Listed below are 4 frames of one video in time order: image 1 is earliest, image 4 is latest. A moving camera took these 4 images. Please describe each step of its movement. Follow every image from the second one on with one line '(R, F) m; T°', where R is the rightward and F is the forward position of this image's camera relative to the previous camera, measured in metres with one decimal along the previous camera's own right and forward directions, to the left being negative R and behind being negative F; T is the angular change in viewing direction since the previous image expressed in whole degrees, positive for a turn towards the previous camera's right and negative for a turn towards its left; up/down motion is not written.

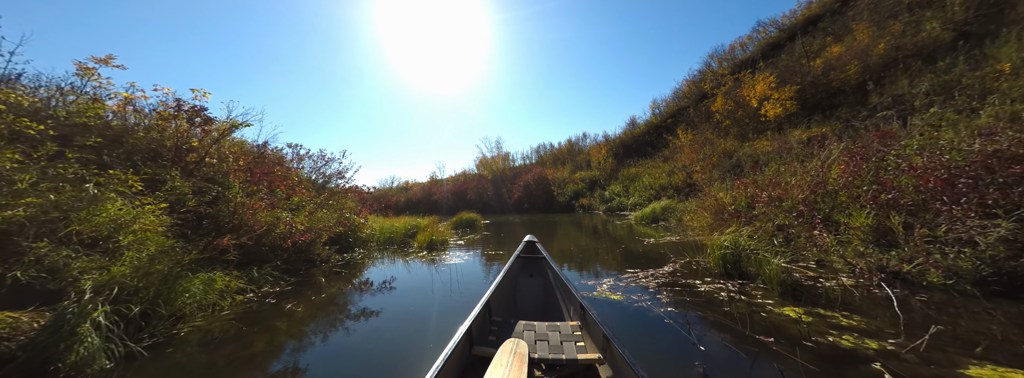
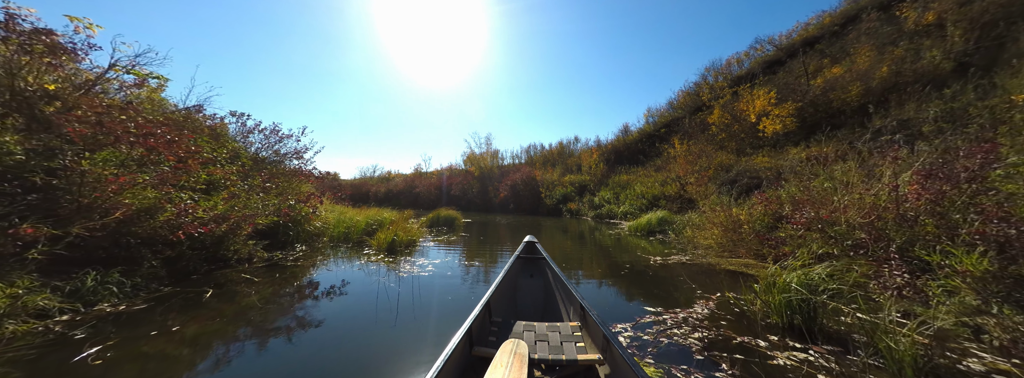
(+0.1, +1.0) m; +3°
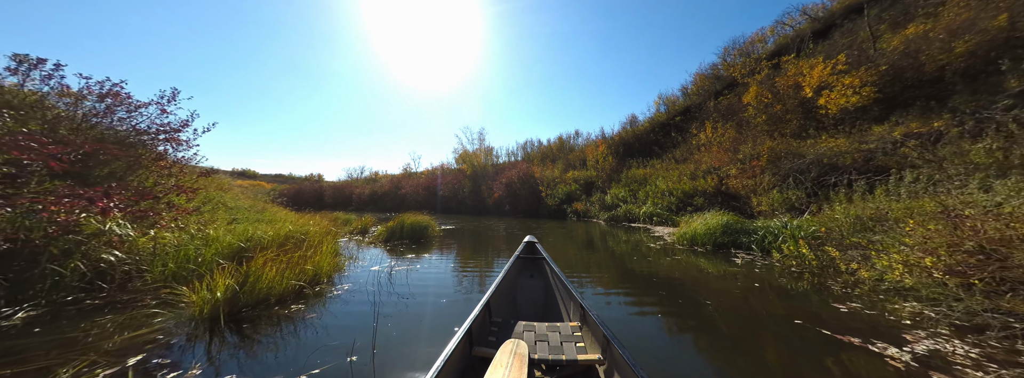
(+0.1, +2.9) m; +1°
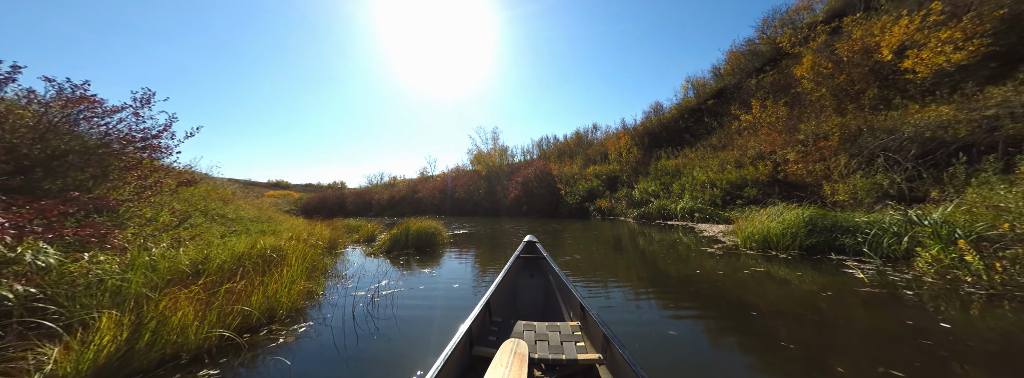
(0.0, +1.0) m; -4°
